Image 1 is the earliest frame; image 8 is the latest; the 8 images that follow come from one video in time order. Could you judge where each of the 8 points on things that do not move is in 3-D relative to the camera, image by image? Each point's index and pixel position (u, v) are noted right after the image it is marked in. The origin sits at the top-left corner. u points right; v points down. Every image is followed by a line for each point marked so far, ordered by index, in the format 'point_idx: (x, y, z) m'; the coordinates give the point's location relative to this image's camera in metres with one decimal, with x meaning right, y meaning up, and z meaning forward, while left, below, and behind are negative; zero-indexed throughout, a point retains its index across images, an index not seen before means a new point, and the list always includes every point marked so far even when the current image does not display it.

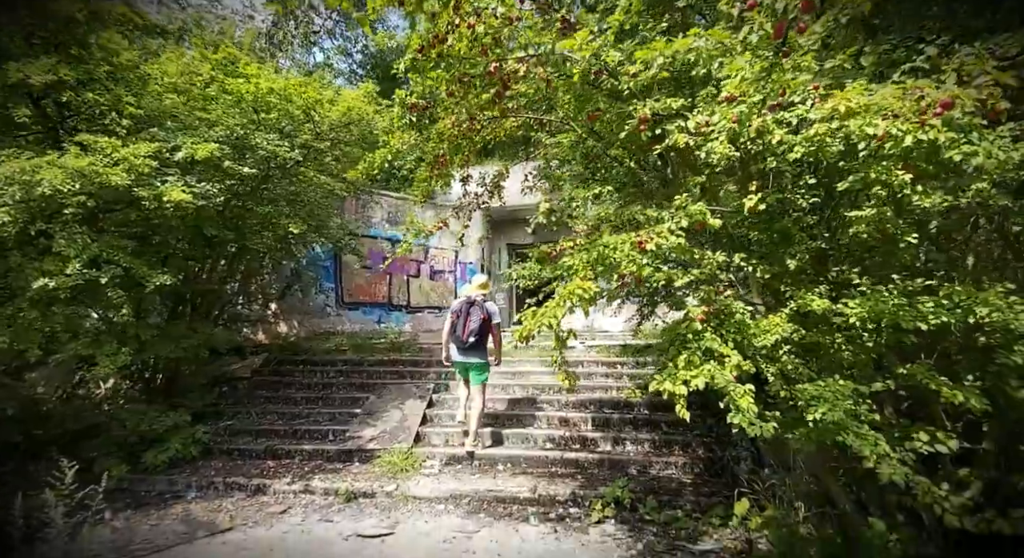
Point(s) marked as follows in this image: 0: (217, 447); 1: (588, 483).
0: (-3.0, -1.7, +5.3) m
1: (+0.6, -1.7, +4.3) m
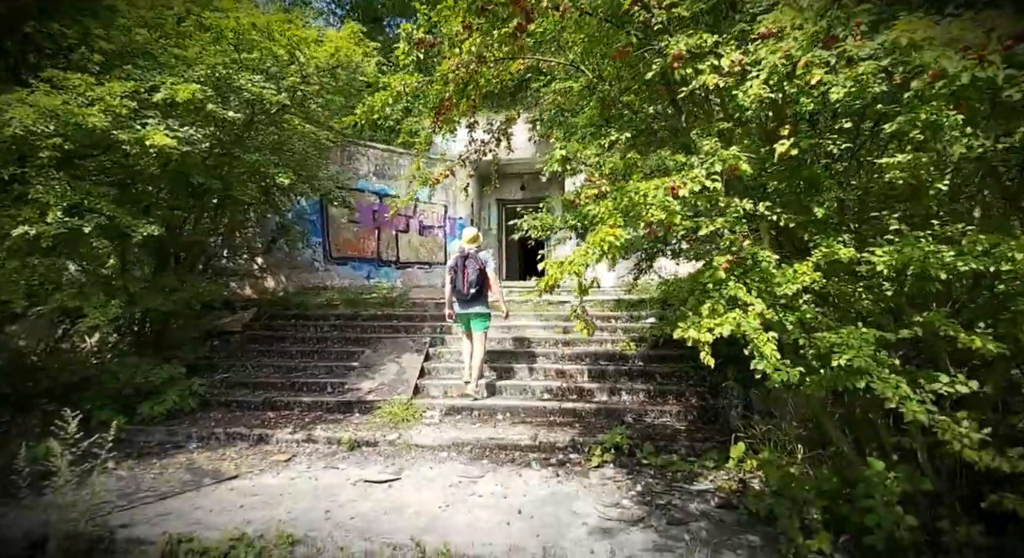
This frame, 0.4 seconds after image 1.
0: (-3.0, -1.2, +5.2) m
1: (+0.6, -1.3, +4.4) m
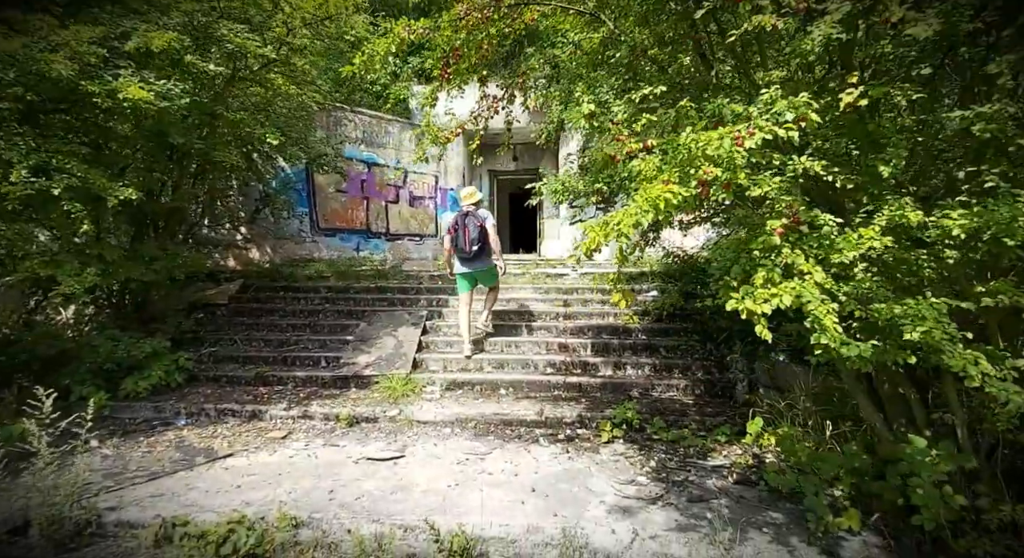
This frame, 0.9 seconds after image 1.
0: (-3.0, -0.9, +5.0) m
1: (+0.7, -1.1, +4.3) m
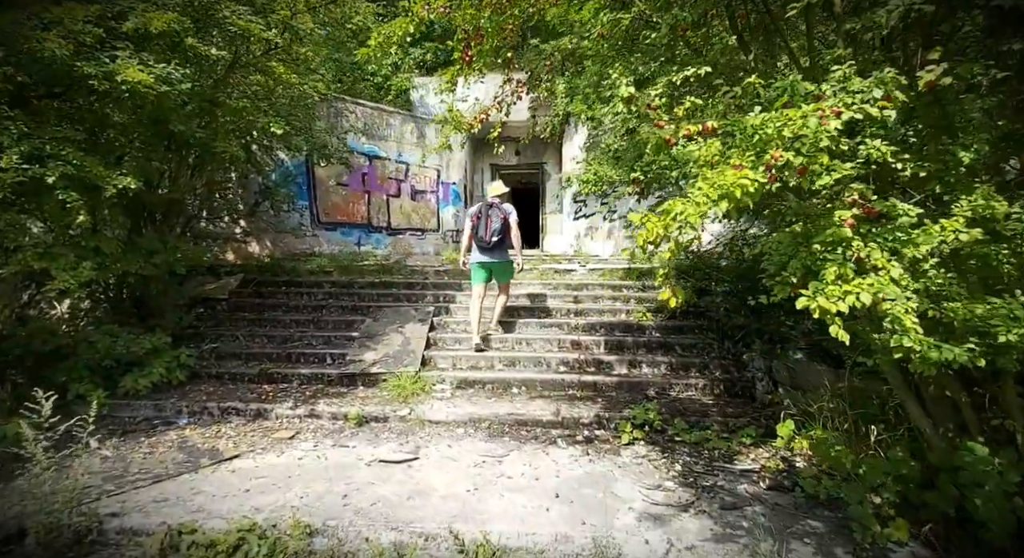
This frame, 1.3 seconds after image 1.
0: (-2.9, -0.9, +4.9) m
1: (+0.8, -1.0, +4.2) m
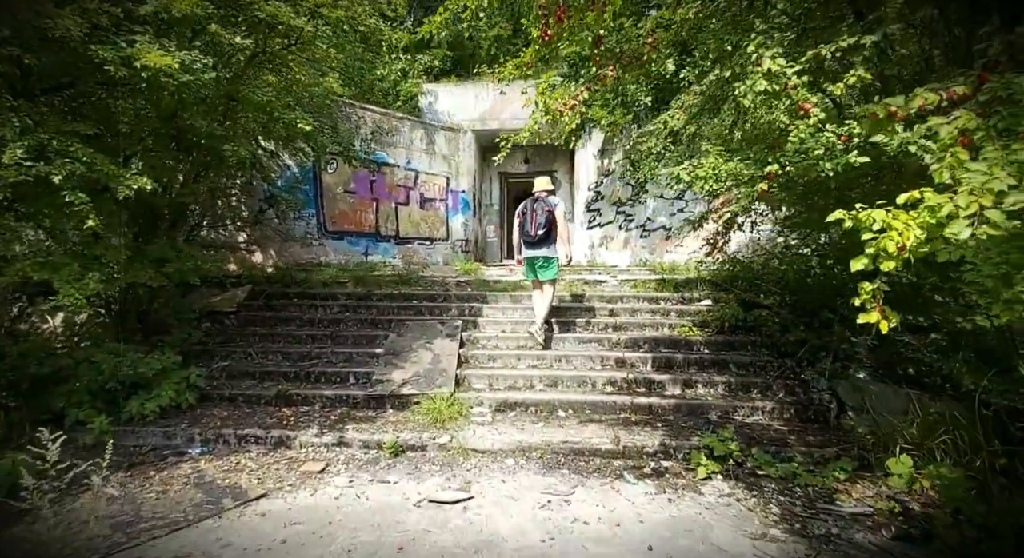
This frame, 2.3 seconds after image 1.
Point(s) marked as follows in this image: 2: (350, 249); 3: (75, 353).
0: (-2.5, -1.0, +4.4) m
1: (+1.2, -1.1, +3.8) m
2: (-3.1, +0.6, +9.9) m
3: (-3.4, -0.6, +4.0) m
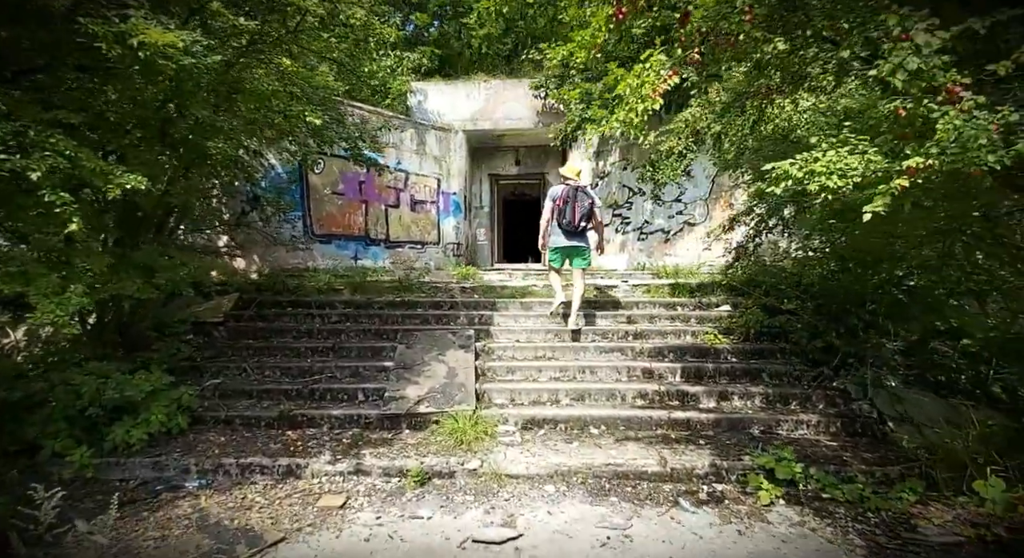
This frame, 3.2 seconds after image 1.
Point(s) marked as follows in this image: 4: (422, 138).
0: (-2.3, -1.0, +4.0) m
1: (+1.4, -1.2, +3.5) m
2: (-3.1, +0.5, +9.4) m
3: (-3.2, -0.6, +3.6) m
4: (-1.8, +2.8, +10.4) m
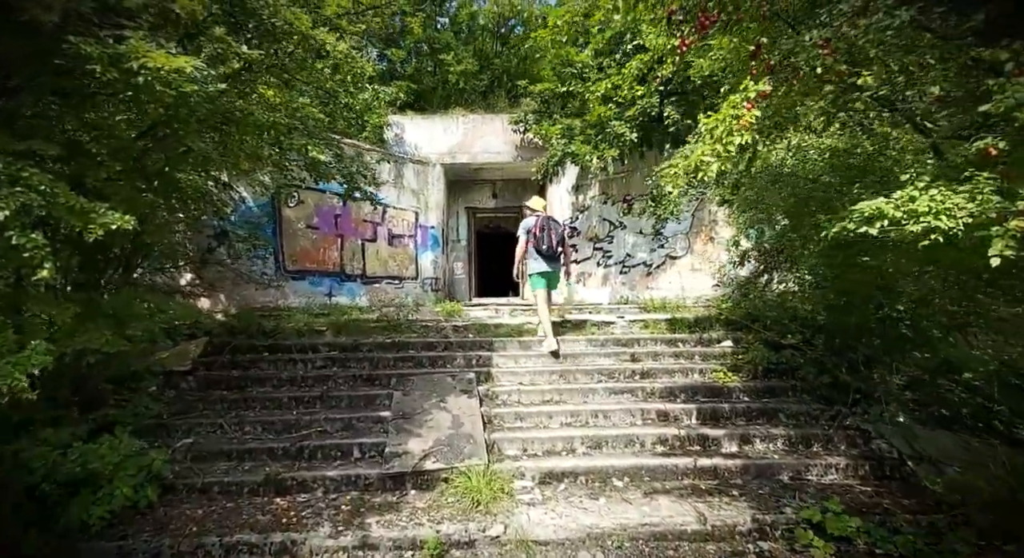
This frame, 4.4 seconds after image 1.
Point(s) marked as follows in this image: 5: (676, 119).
0: (-2.2, -1.4, +3.5) m
1: (+1.6, -1.4, +3.3) m
2: (-3.4, -0.2, +8.9) m
3: (-3.0, -1.0, +3.0) m
4: (-2.2, +2.1, +10.2) m
5: (+2.8, +2.7, +8.9) m
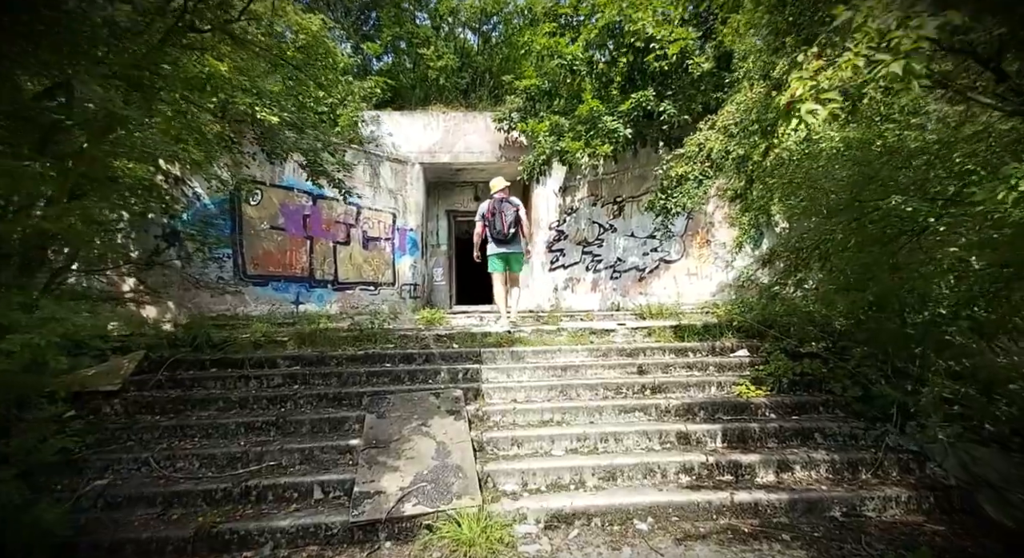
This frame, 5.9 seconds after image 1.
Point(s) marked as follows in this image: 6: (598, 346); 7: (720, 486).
0: (-2.2, -1.3, +2.7) m
1: (+1.6, -1.4, +2.7) m
2: (-3.6, -0.3, +8.1) m
3: (-3.0, -0.9, +2.2) m
4: (-2.5, +2.0, +9.5) m
5: (+2.6, +2.7, +8.4) m
6: (+0.8, -0.7, +5.1) m
7: (+1.3, -1.3, +3.2) m
